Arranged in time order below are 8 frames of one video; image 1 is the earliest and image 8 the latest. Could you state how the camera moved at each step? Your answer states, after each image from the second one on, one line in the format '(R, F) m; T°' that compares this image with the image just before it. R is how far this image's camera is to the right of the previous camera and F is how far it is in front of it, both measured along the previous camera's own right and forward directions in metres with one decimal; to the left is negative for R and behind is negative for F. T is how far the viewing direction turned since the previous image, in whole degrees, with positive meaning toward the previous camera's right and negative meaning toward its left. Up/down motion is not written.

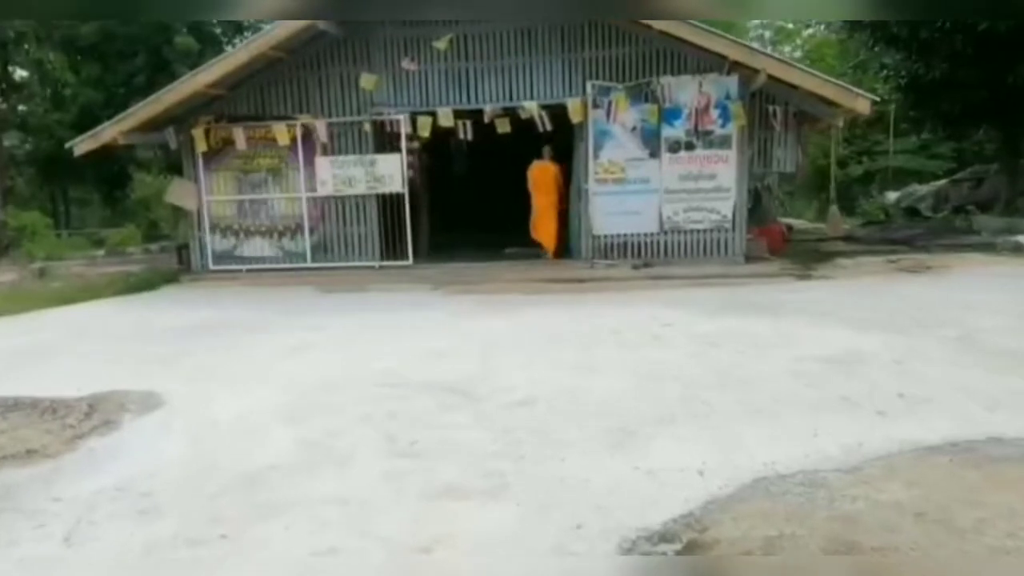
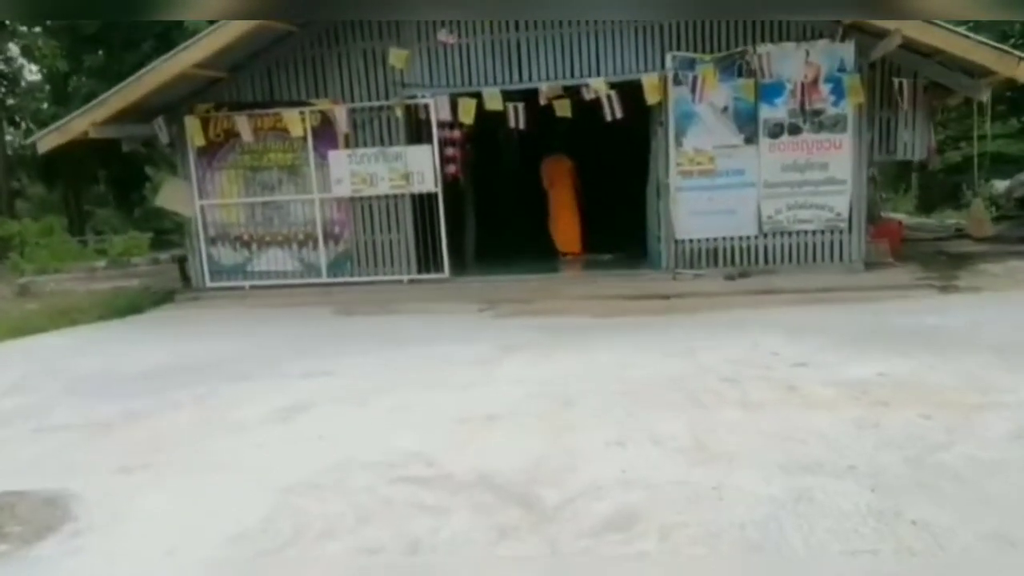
(-0.1, +1.7) m; -3°
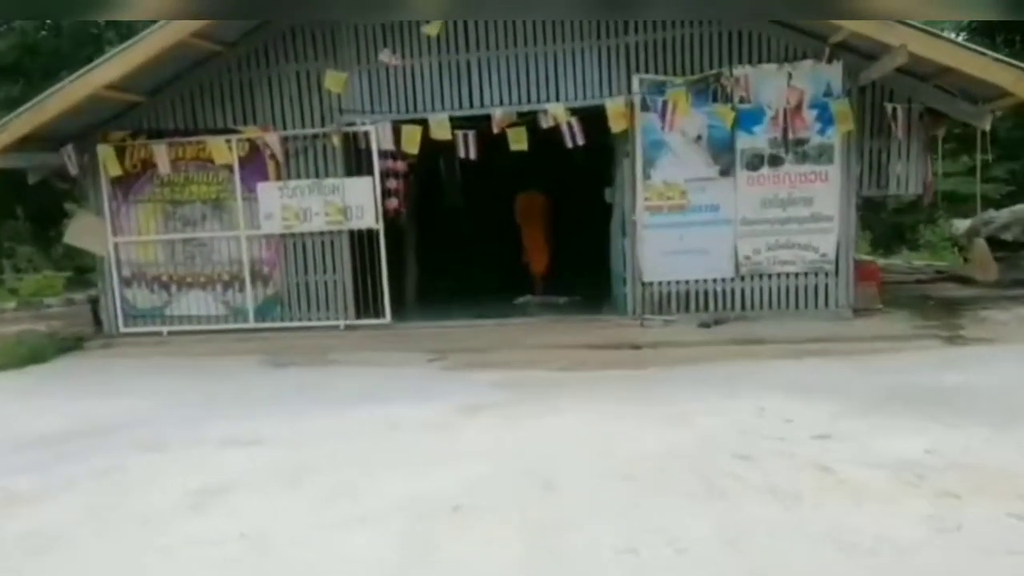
(-0.1, +0.9) m; +4°
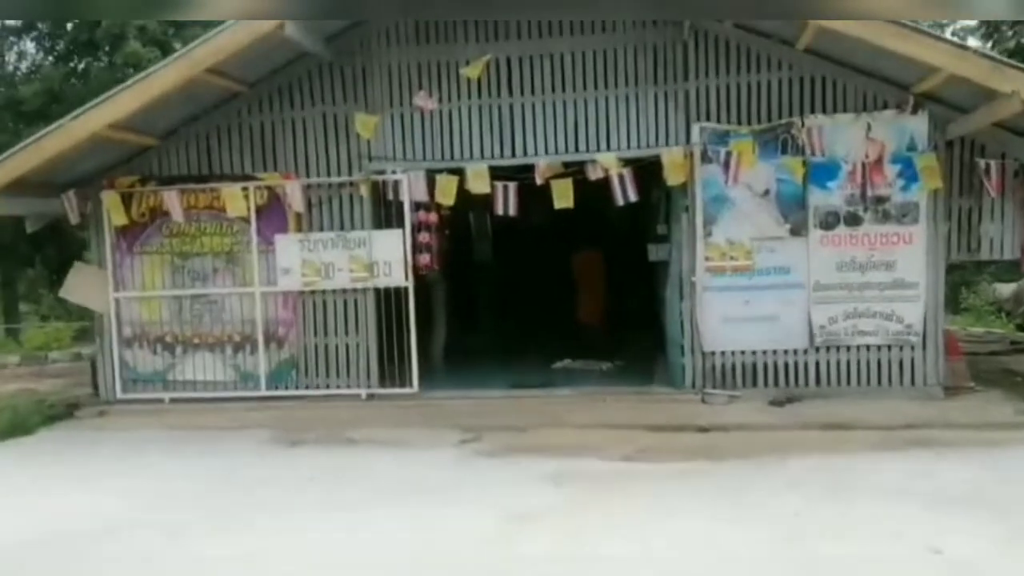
(-0.3, +0.8) m; 0°
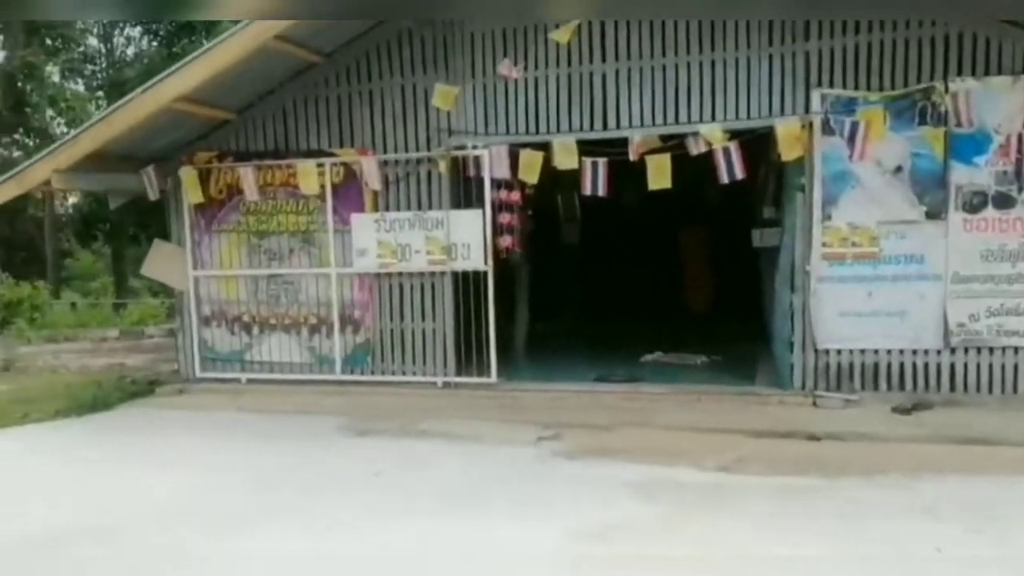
(+0.1, +0.6) m; -6°
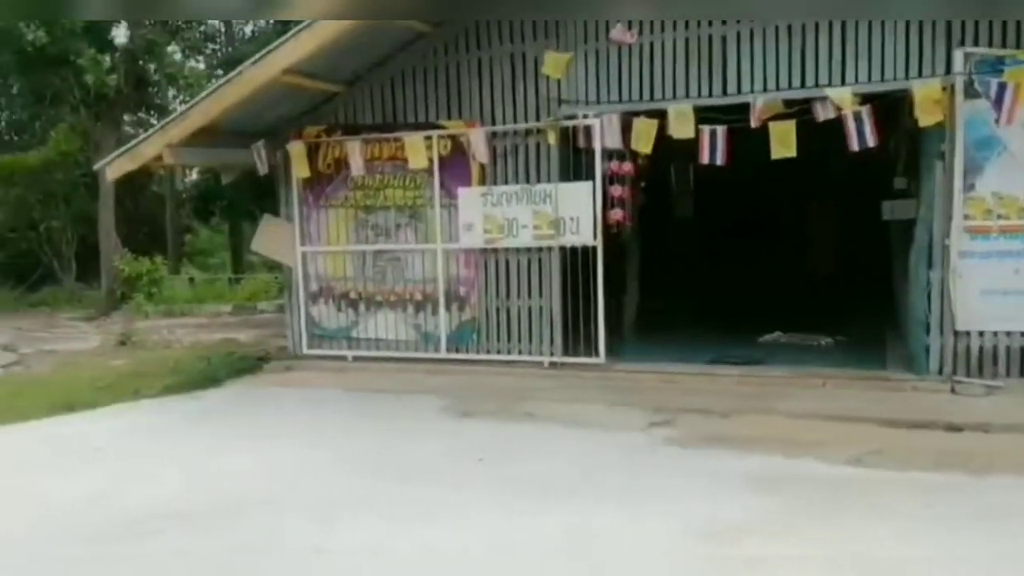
(0.0, +0.2) m; -6°
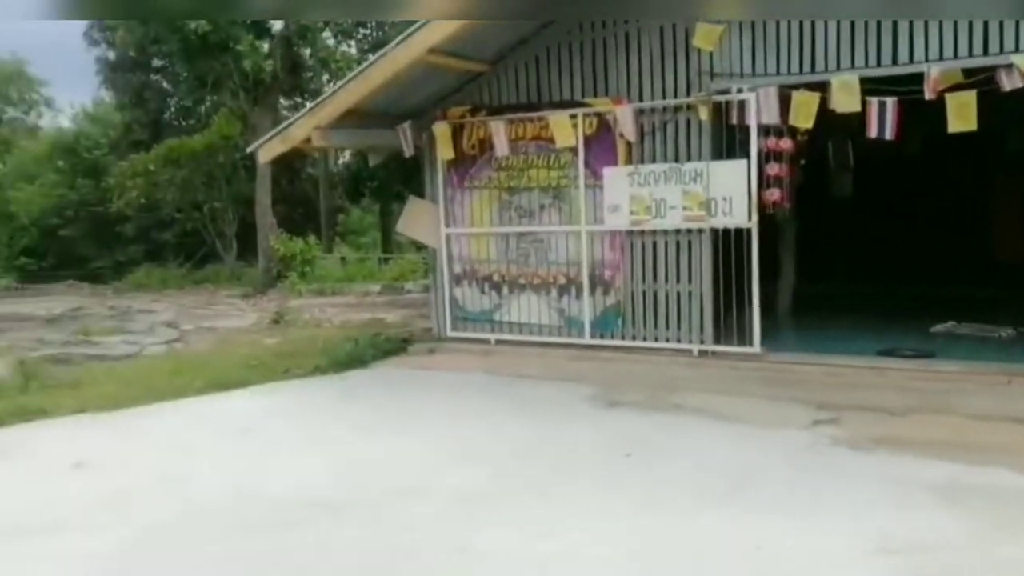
(0.0, +0.2) m; -9°
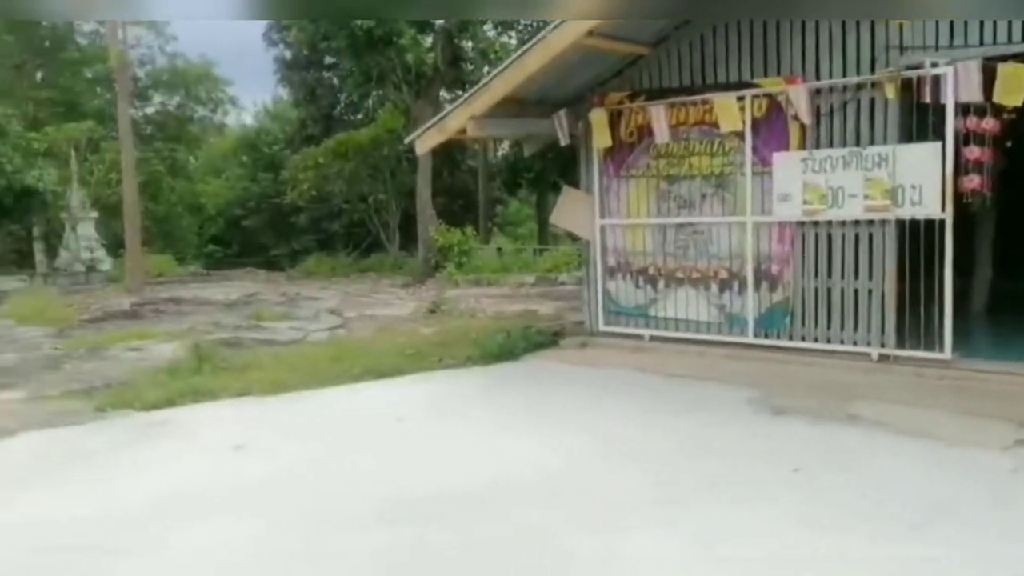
(0.0, +0.3) m; -10°
